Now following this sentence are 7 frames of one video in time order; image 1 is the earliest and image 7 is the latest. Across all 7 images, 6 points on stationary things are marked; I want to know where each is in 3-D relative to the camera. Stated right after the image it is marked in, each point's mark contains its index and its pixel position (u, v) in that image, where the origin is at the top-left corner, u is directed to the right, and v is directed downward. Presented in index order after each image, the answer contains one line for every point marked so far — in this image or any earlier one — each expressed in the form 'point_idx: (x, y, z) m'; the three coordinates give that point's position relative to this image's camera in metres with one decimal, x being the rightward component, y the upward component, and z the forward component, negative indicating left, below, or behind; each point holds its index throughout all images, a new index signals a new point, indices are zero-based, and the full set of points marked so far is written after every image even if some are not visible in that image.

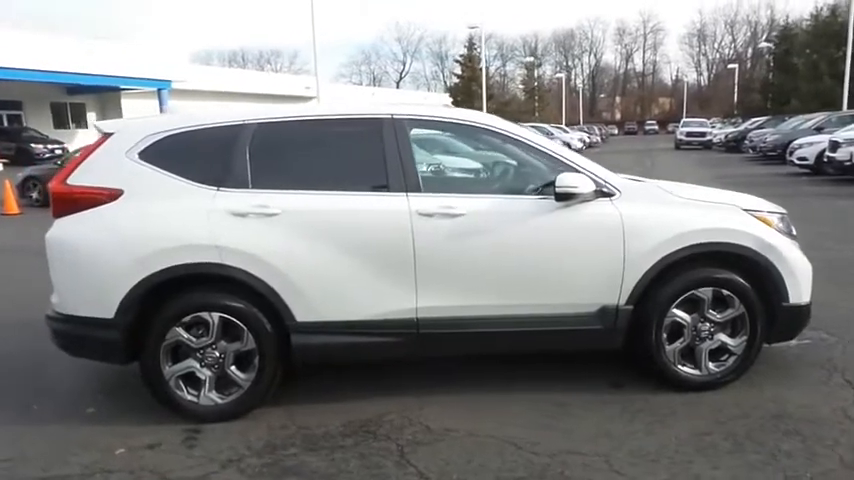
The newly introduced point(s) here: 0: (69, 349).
0: (-2.0, -0.6, +3.8) m
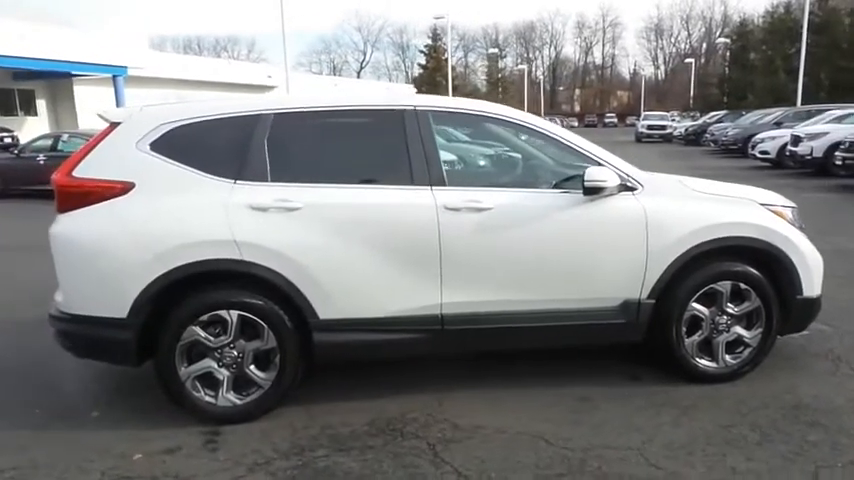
0: (-1.9, -0.6, +3.6) m
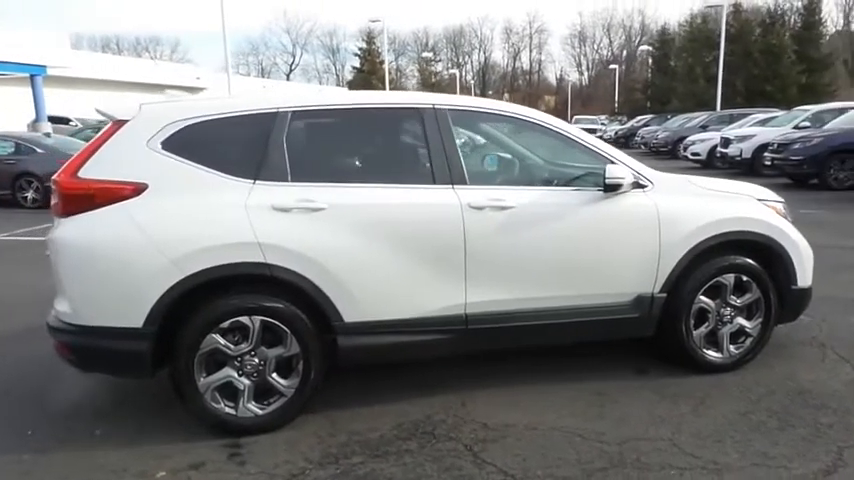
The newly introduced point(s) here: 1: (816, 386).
0: (-1.7, -0.6, +3.4) m
1: (+2.3, -0.9, +3.9) m
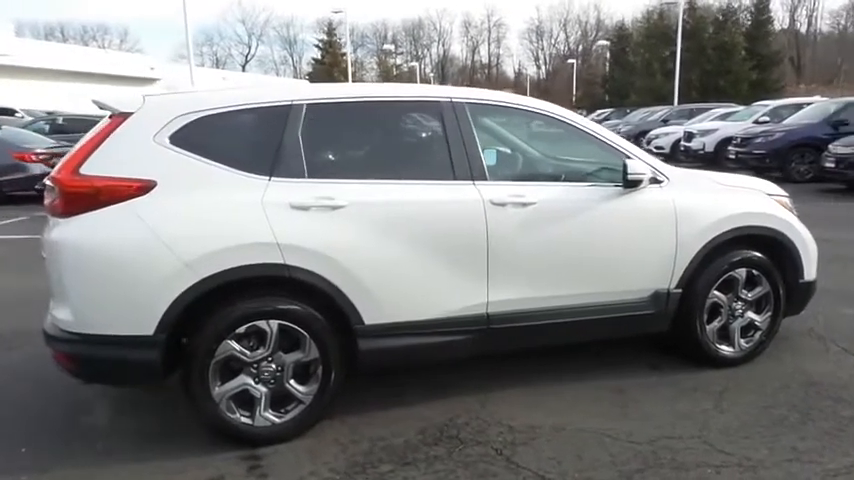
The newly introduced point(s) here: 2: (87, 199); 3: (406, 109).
0: (-1.6, -0.6, +3.1) m
1: (+2.4, -0.8, +4.0) m
2: (-1.5, +0.2, +3.1) m
3: (-0.1, +0.7, +3.6) m
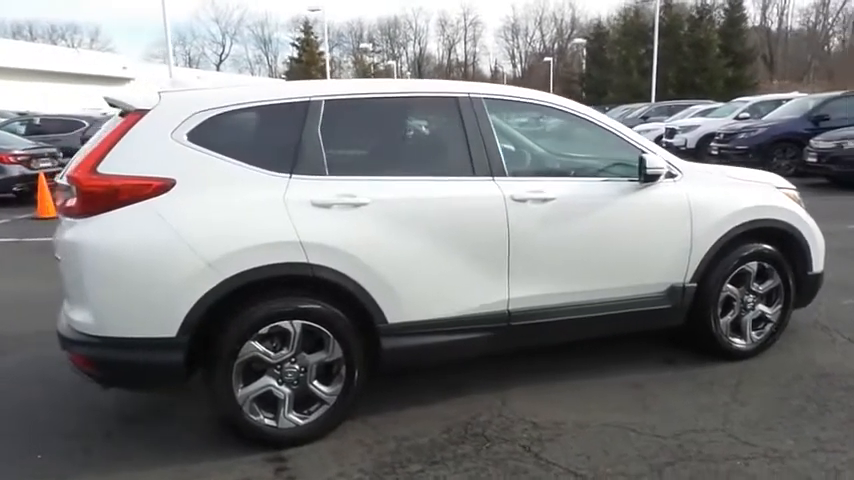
0: (-1.5, -0.6, +3.1) m
1: (+2.5, -0.8, +4.0) m
2: (-1.4, +0.2, +3.0) m
3: (0.0, +0.7, +3.5) m
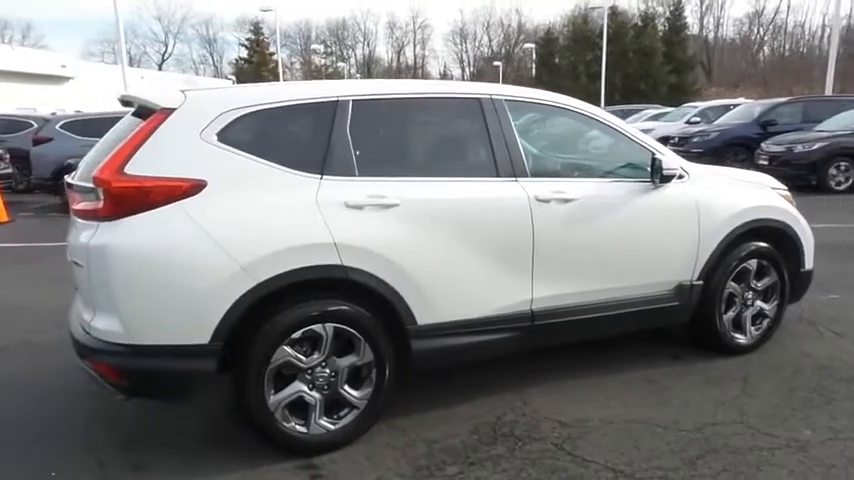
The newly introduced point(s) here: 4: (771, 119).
0: (-1.3, -0.7, +2.9) m
1: (+2.5, -0.8, +4.2) m
2: (-1.2, +0.2, +2.8) m
3: (+0.1, +0.7, +3.5) m
4: (+6.5, +2.3, +12.7) m
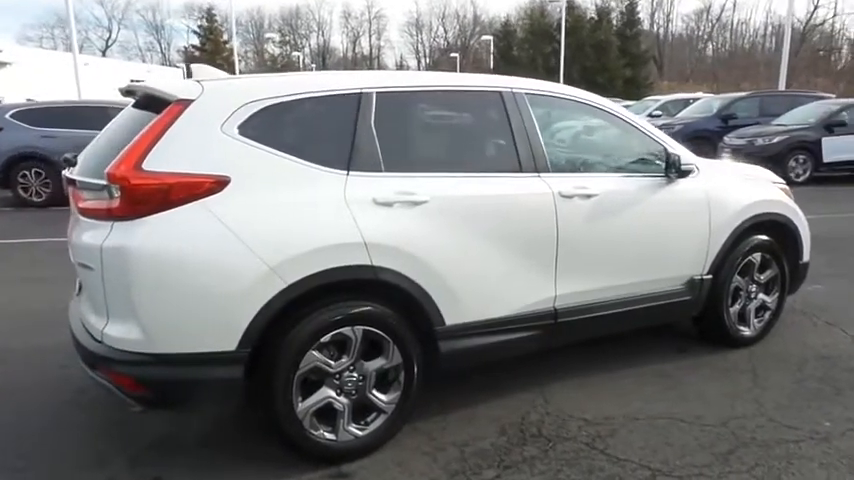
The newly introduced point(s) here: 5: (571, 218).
0: (-1.1, -0.7, +2.7) m
1: (+2.6, -0.7, +4.3) m
2: (-1.1, +0.2, +2.6) m
3: (+0.2, +0.7, +3.4) m
4: (+5.9, +2.5, +13.1) m
5: (+0.7, +0.1, +3.5) m
